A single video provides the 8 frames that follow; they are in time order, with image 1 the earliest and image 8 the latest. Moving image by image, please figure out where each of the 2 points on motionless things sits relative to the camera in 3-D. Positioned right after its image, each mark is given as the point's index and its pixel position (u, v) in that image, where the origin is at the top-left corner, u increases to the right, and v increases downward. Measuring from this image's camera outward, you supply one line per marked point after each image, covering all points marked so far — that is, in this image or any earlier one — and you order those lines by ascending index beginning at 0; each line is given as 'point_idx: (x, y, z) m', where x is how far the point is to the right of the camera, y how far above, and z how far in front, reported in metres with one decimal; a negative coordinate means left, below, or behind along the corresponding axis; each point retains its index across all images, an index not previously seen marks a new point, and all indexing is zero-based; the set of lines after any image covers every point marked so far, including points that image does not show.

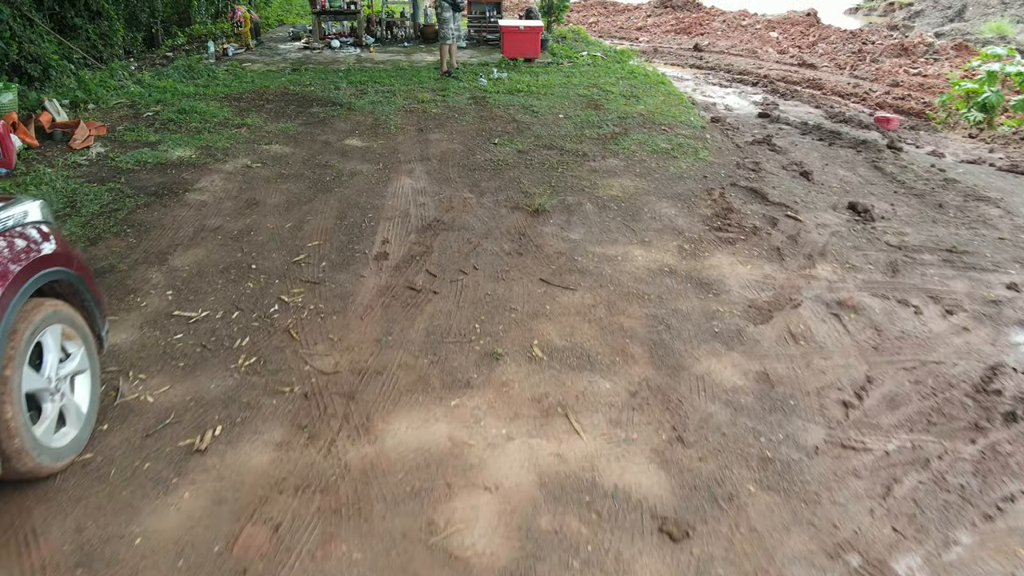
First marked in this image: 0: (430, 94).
0: (-1.0, +2.3, +7.3) m
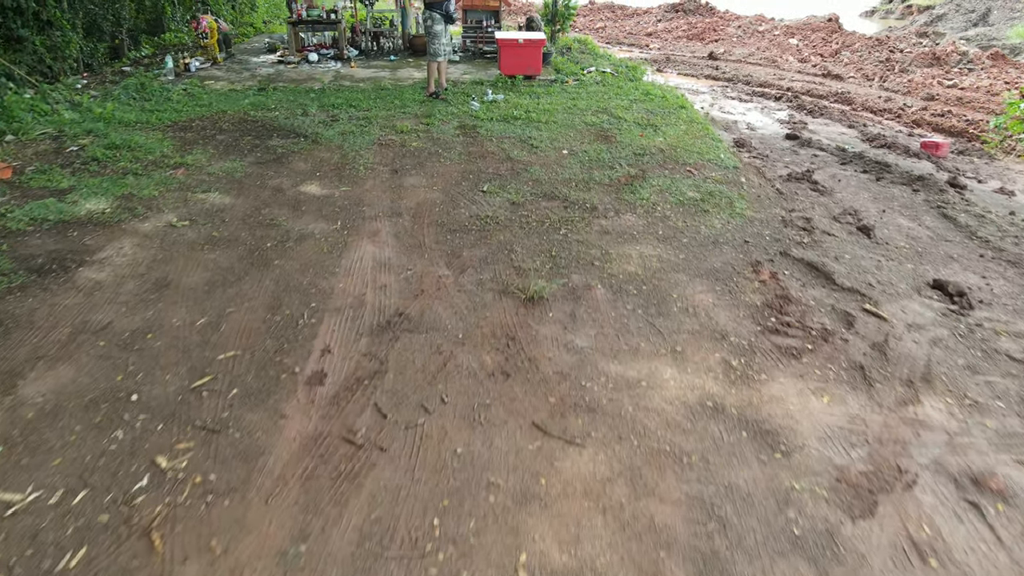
0: (-1.1, +1.7, +6.2) m
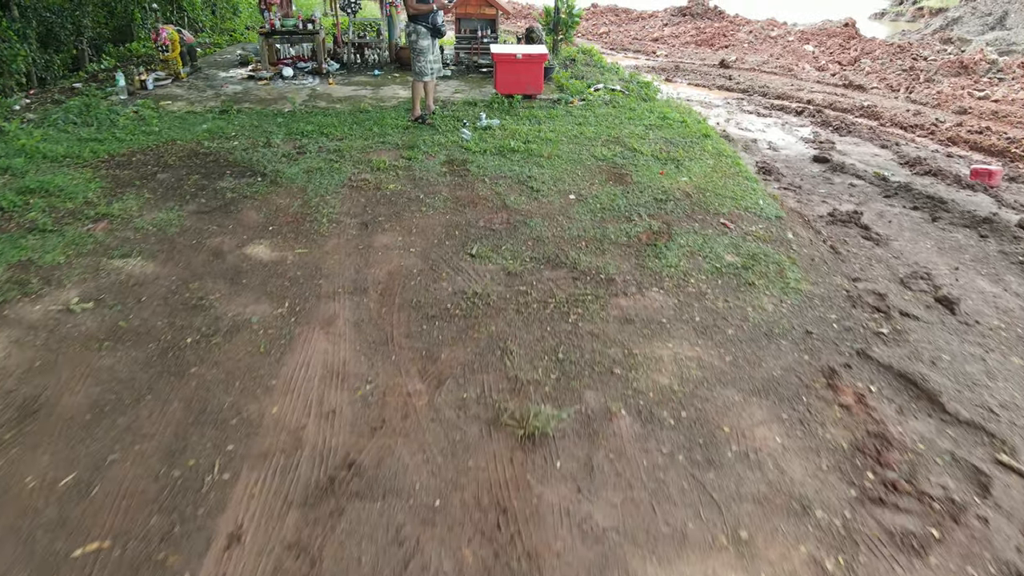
0: (-1.1, +1.1, +5.3) m
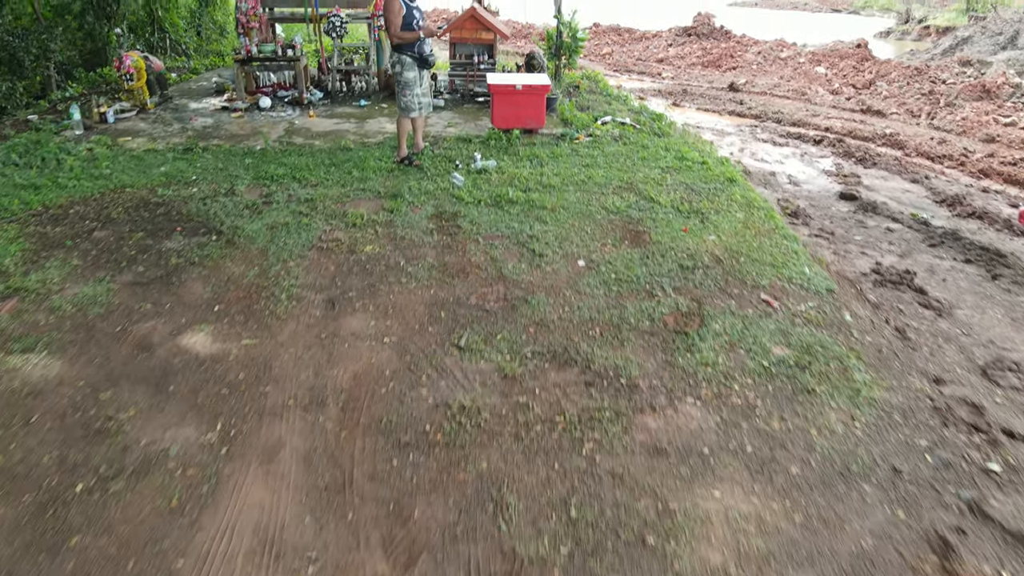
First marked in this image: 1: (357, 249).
0: (-1.1, +0.6, +4.6) m
1: (-1.0, +0.3, +4.0) m
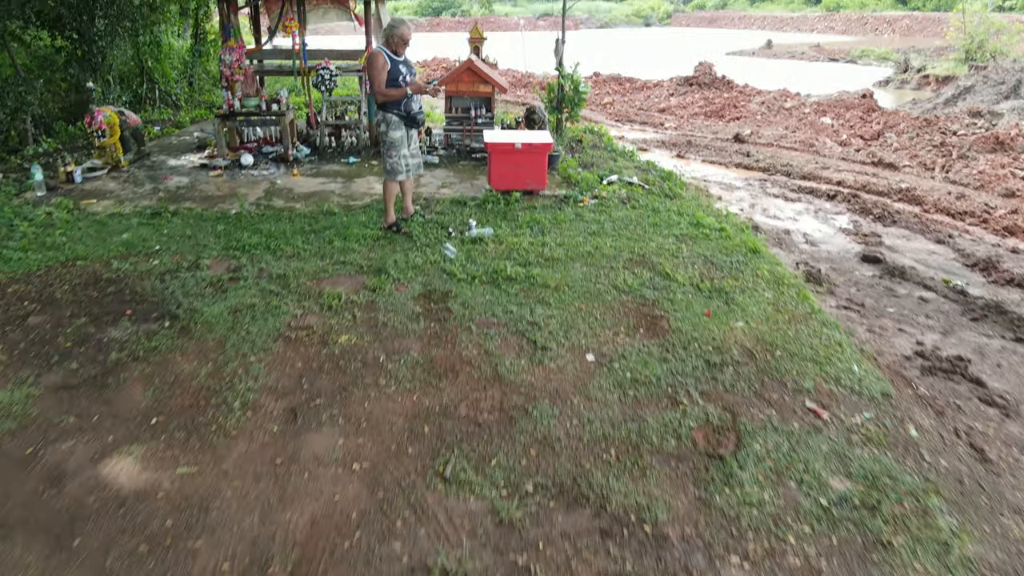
0: (-1.1, 0.0, +4.0) m
1: (-1.0, -0.3, +3.5) m
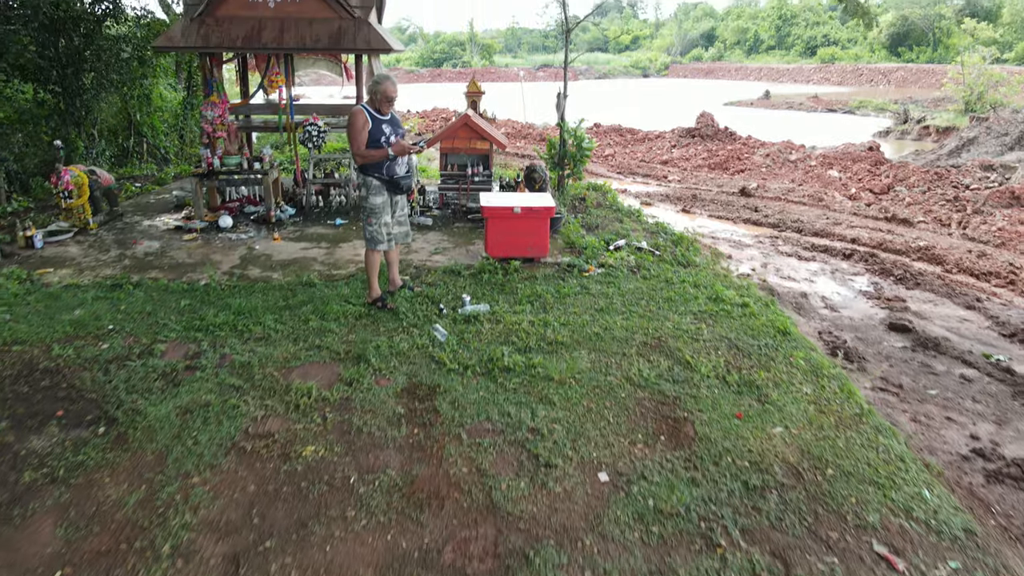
0: (-1.1, -0.5, +3.5) m
1: (-1.0, -0.8, +2.9) m
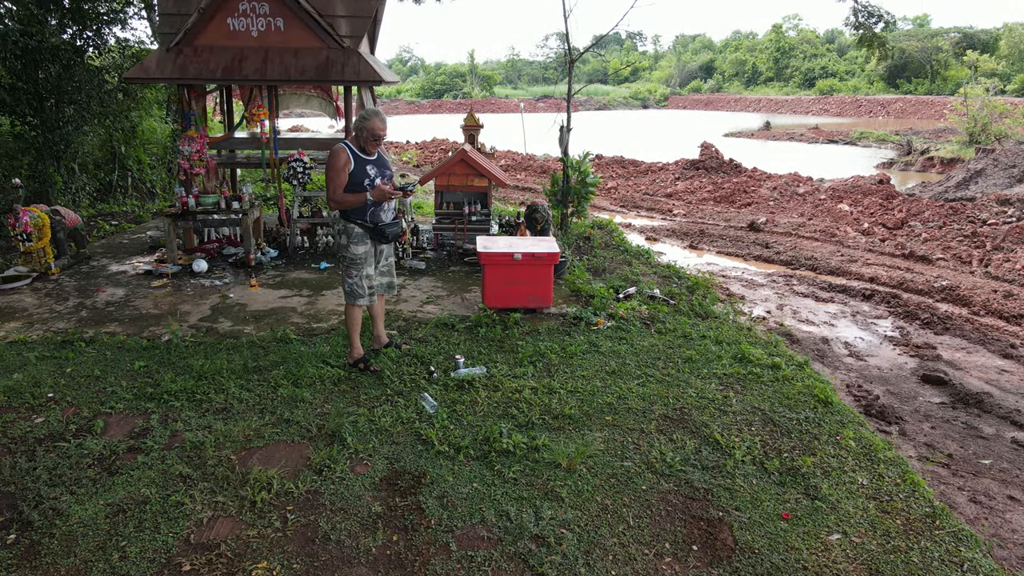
0: (-1.1, -0.9, +3.0) m
1: (-1.0, -1.1, +2.4) m
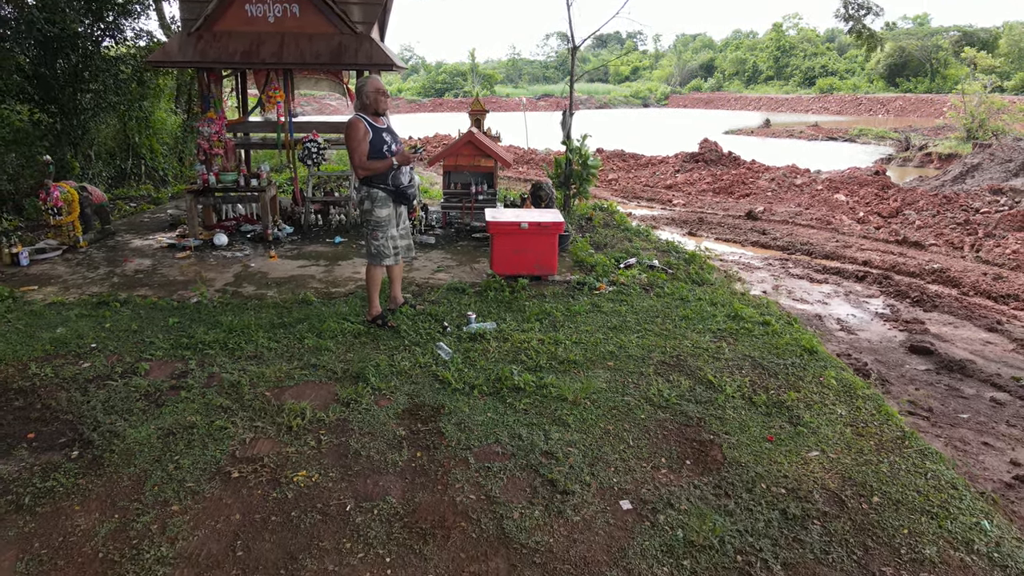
0: (-1.1, -0.6, +3.3) m
1: (-1.0, -0.8, +2.6) m
